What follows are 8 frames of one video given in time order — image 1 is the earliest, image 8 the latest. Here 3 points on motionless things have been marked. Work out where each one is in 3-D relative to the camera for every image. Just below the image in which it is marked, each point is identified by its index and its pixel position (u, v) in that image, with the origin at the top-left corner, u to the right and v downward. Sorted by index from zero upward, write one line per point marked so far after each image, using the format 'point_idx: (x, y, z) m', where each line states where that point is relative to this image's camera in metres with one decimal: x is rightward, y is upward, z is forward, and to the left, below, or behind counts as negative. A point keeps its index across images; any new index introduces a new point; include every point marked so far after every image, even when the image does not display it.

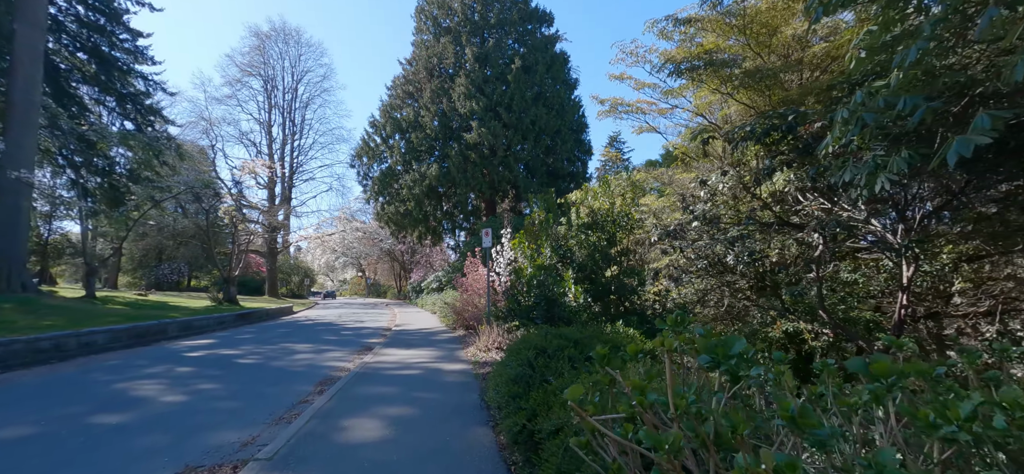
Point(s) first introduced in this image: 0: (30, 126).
0: (-17.4, +4.0, +16.1) m
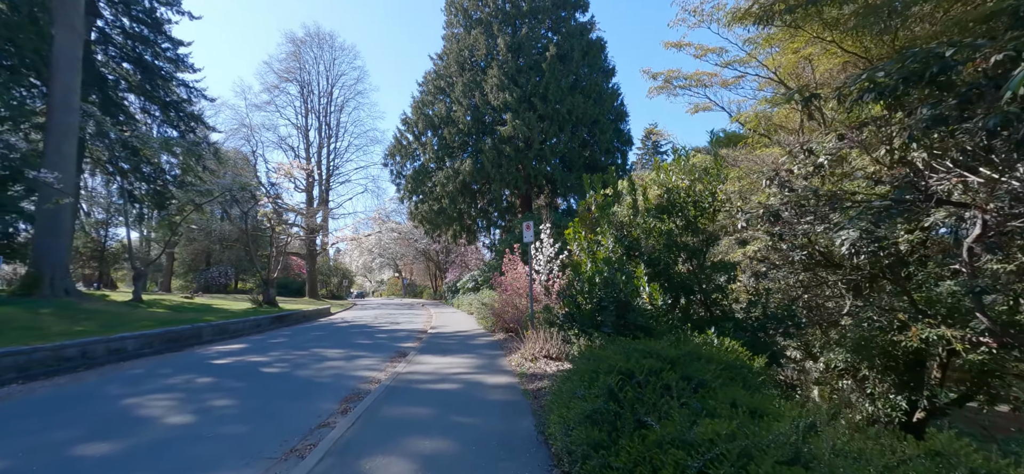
0: (-16.1, +3.8, +16.2) m
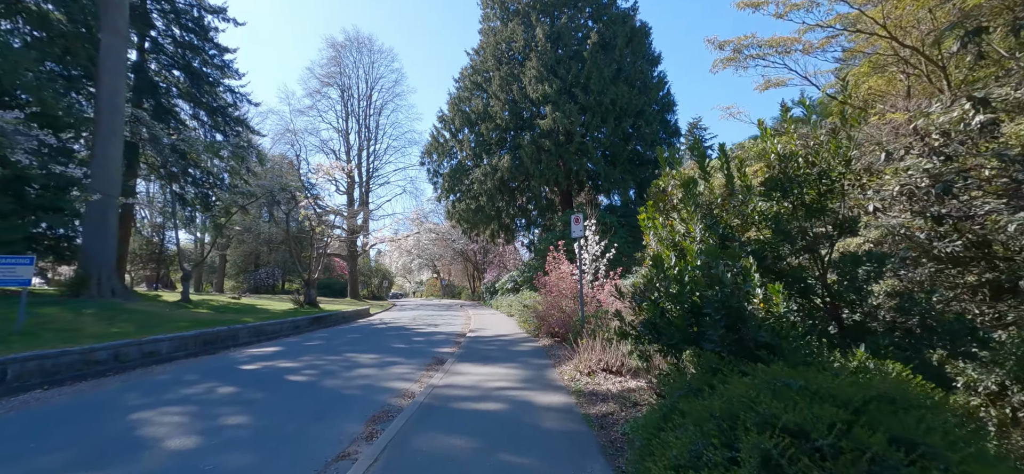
0: (-14.6, +3.8, +16.4) m
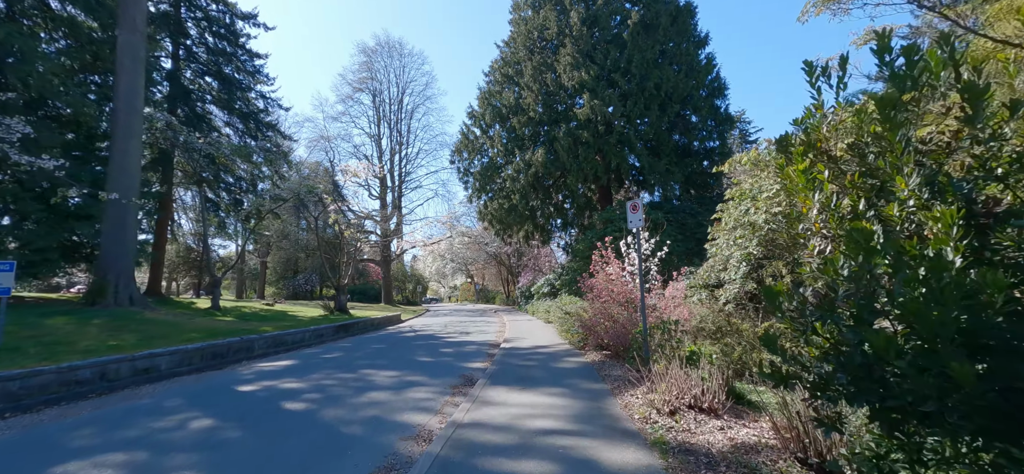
0: (-13.4, +3.6, +15.8) m
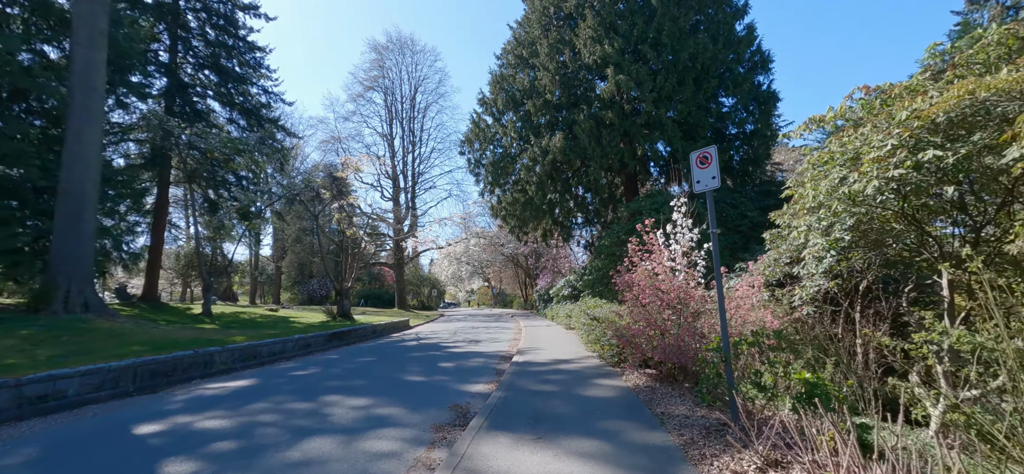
0: (-13.0, +3.7, +13.8) m
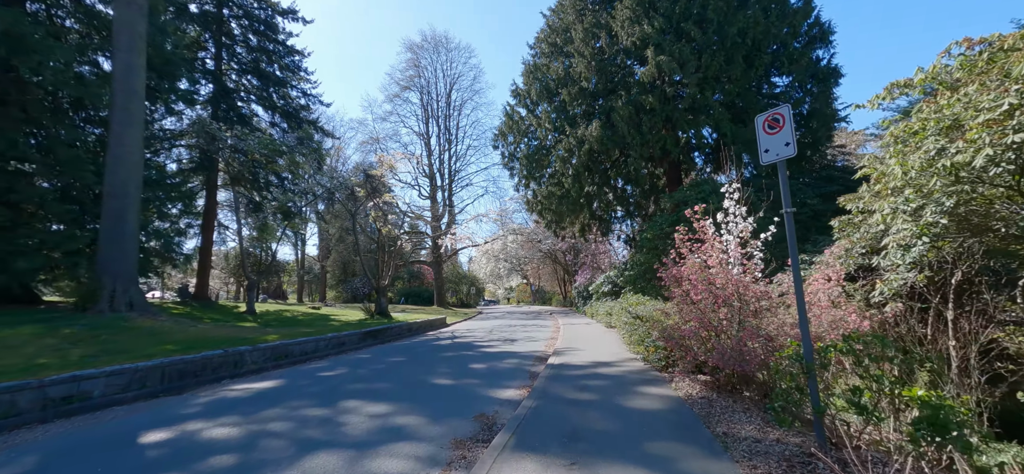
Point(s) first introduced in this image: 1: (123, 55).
0: (-12.0, +3.7, +14.1) m
1: (-12.2, +5.7, +14.1) m
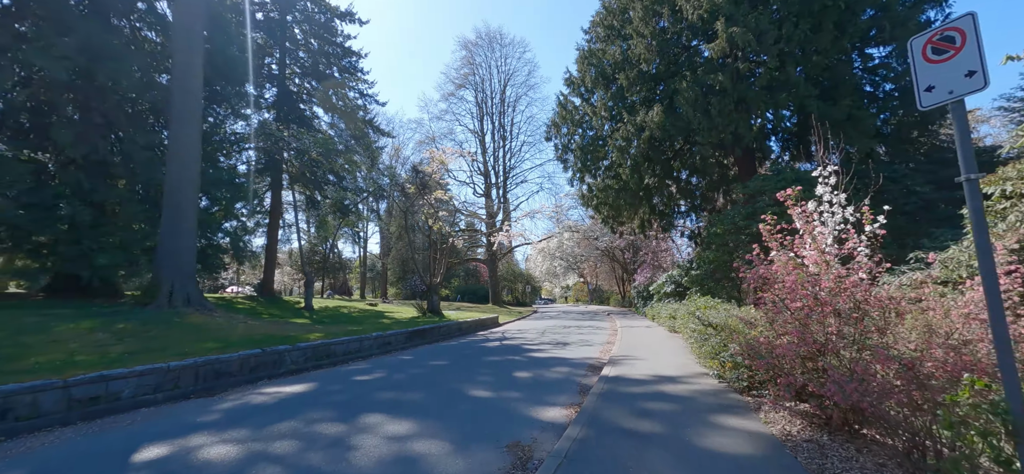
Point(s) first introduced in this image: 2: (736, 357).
0: (-10.4, +3.8, +14.5) m
1: (-10.7, +5.8, +14.5) m
2: (+3.2, -1.7, +6.5) m
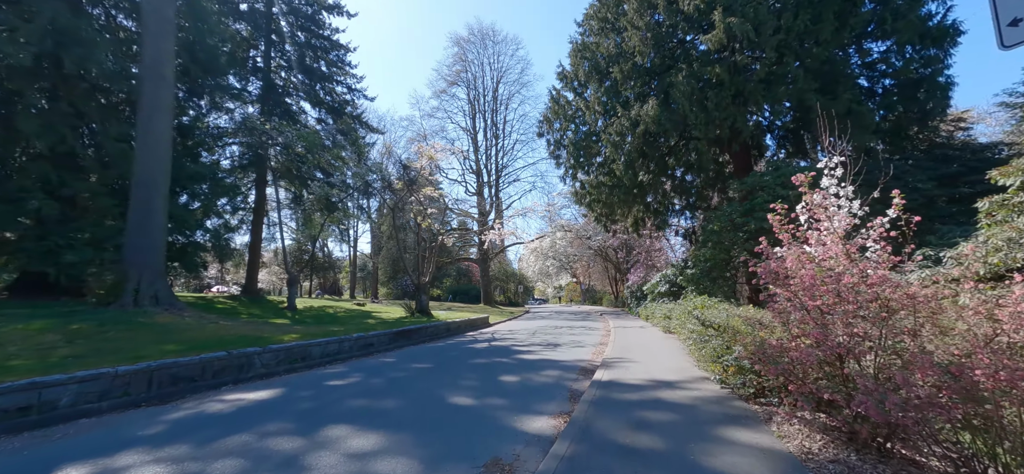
0: (-10.8, +3.9, +13.7) m
1: (-11.0, +6.0, +13.7) m
2: (+3.0, -1.6, +5.9) m
